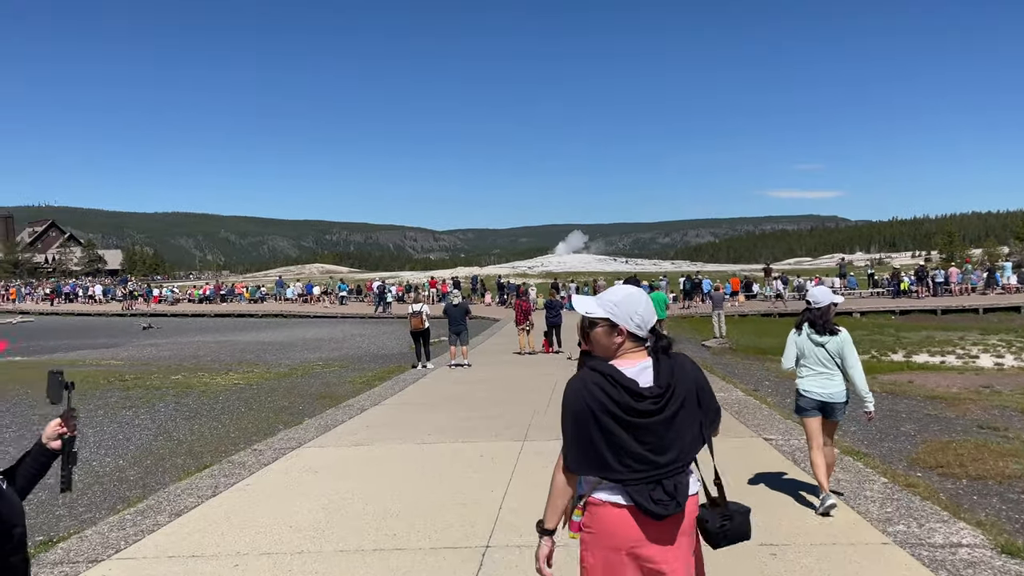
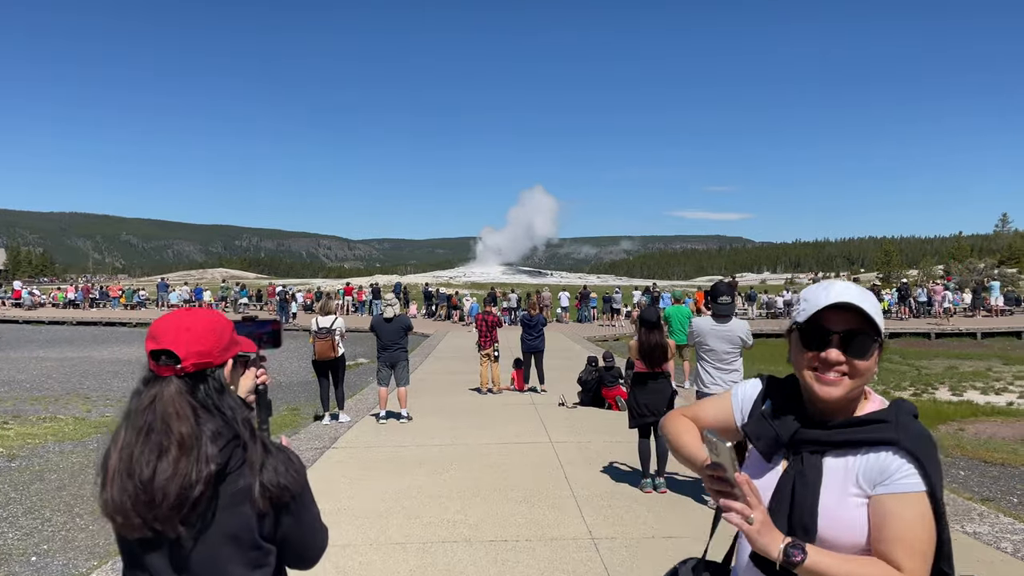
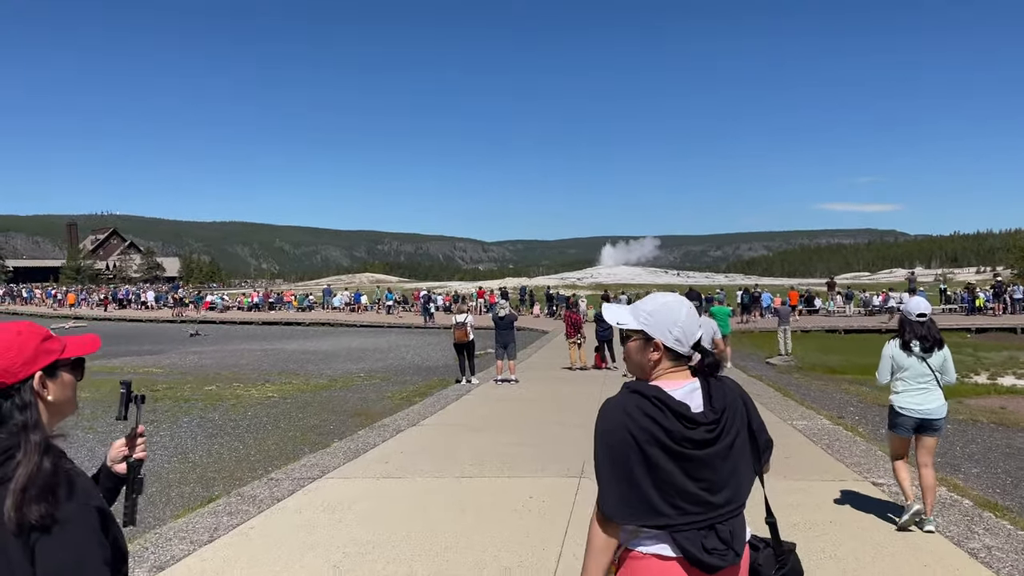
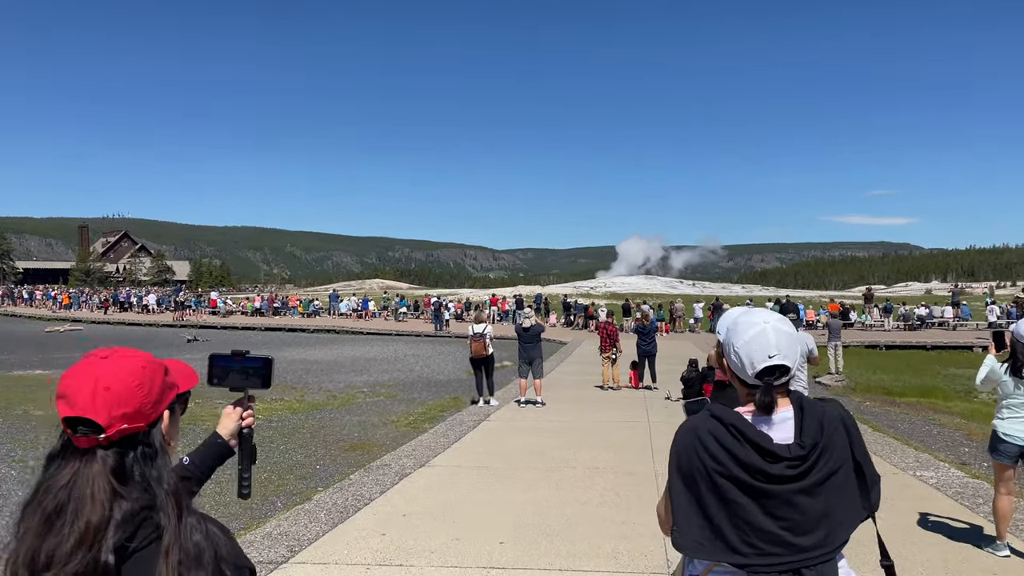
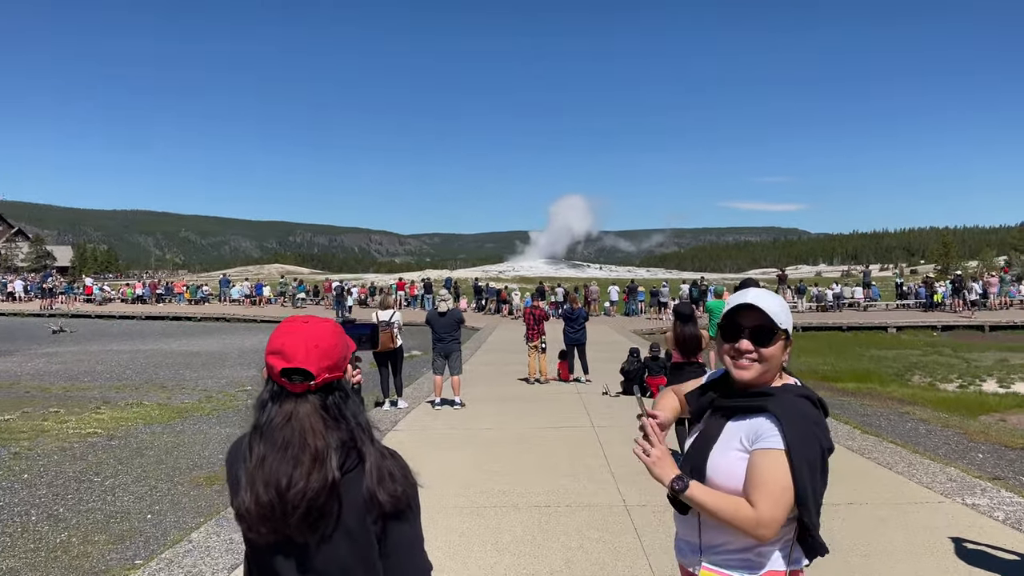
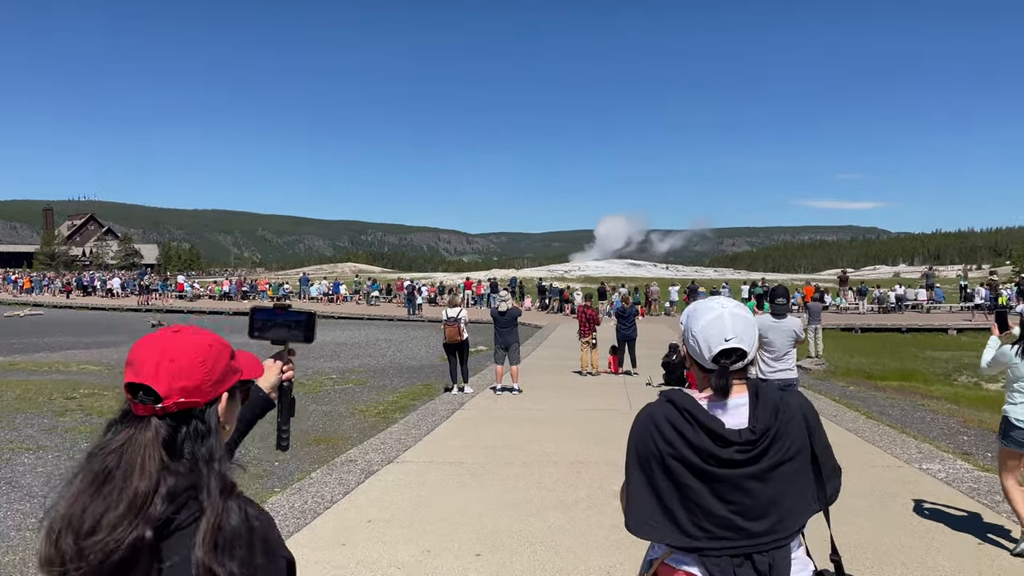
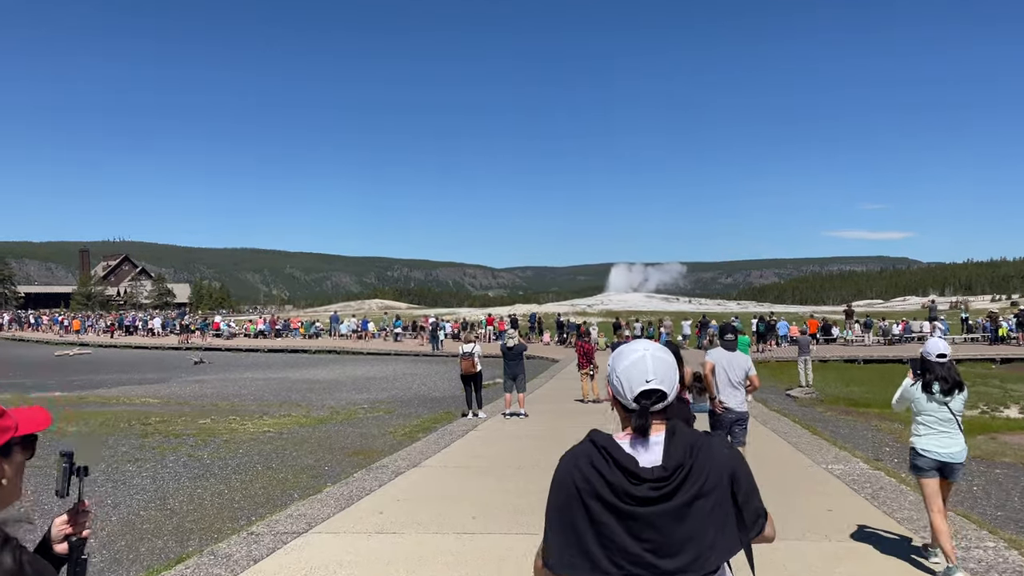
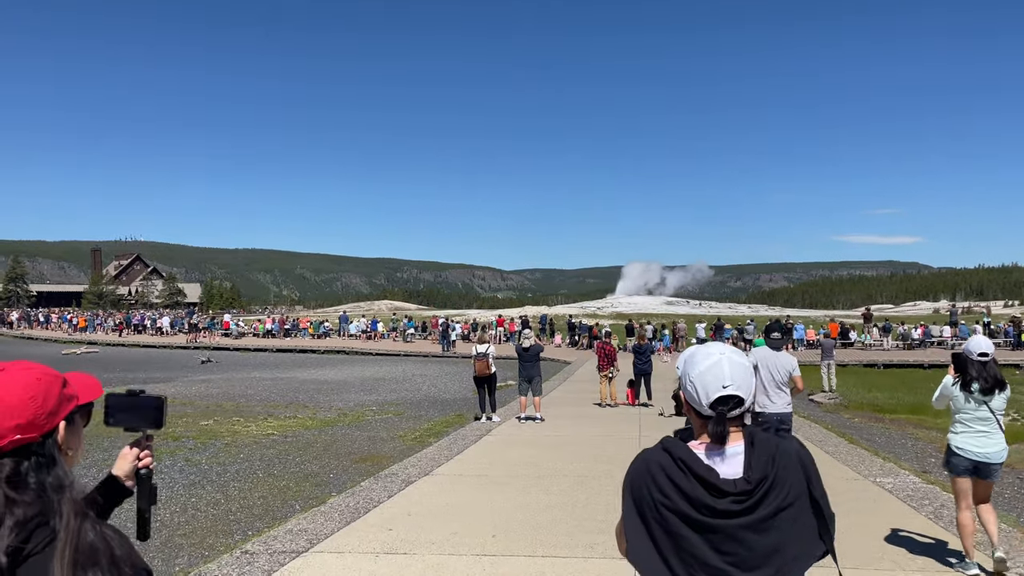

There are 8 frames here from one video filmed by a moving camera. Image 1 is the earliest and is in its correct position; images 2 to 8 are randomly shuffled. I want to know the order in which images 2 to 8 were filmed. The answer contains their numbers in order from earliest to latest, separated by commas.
3, 7, 8, 4, 6, 5, 2
